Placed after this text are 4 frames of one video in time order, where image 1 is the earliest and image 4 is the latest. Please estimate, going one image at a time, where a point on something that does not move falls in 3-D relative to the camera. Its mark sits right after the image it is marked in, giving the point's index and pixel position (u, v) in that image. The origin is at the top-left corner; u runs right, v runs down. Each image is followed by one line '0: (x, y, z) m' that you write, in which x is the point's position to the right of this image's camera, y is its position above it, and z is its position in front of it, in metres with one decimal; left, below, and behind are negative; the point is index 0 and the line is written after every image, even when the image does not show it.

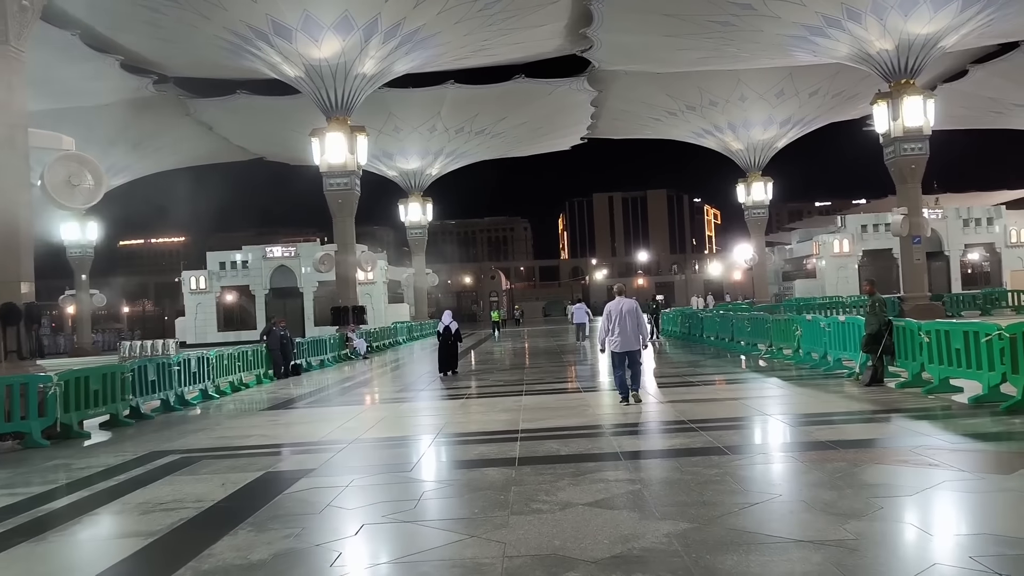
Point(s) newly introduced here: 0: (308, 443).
0: (-1.5, -1.2, +5.1) m
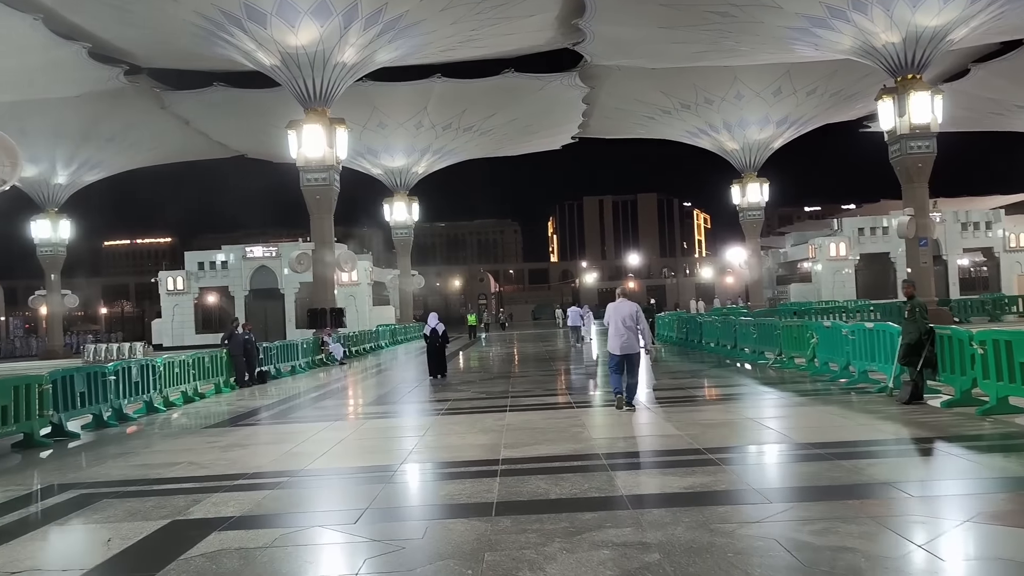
0: (-1.7, -1.1, +4.2) m
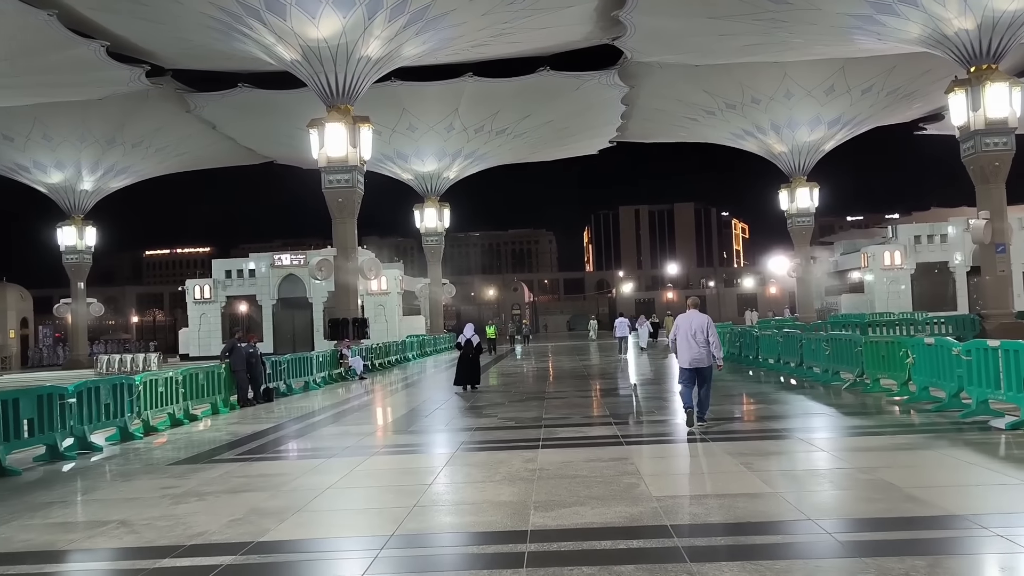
0: (-1.5, -1.2, +3.1) m
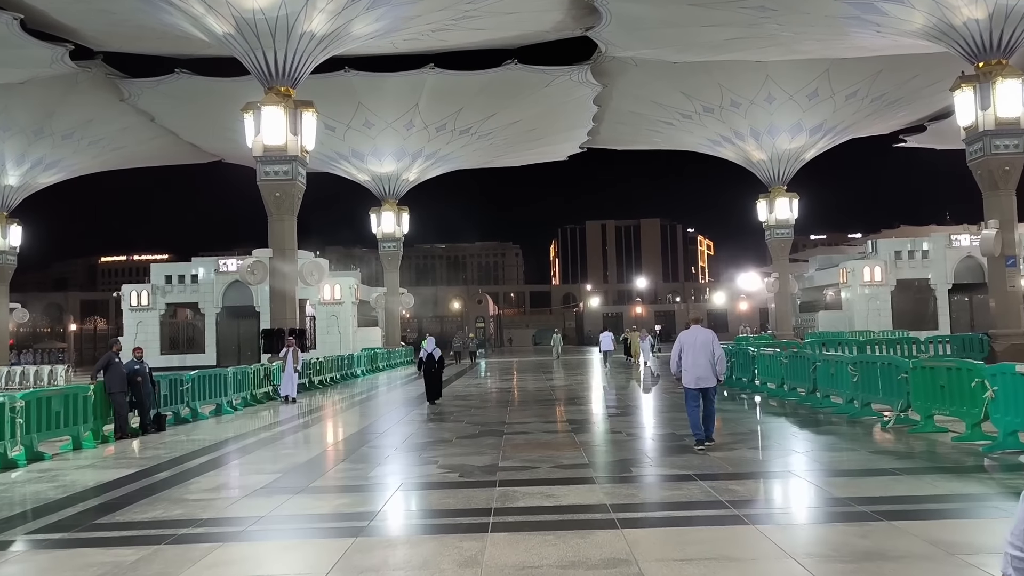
0: (-1.7, -1.1, +1.3) m
